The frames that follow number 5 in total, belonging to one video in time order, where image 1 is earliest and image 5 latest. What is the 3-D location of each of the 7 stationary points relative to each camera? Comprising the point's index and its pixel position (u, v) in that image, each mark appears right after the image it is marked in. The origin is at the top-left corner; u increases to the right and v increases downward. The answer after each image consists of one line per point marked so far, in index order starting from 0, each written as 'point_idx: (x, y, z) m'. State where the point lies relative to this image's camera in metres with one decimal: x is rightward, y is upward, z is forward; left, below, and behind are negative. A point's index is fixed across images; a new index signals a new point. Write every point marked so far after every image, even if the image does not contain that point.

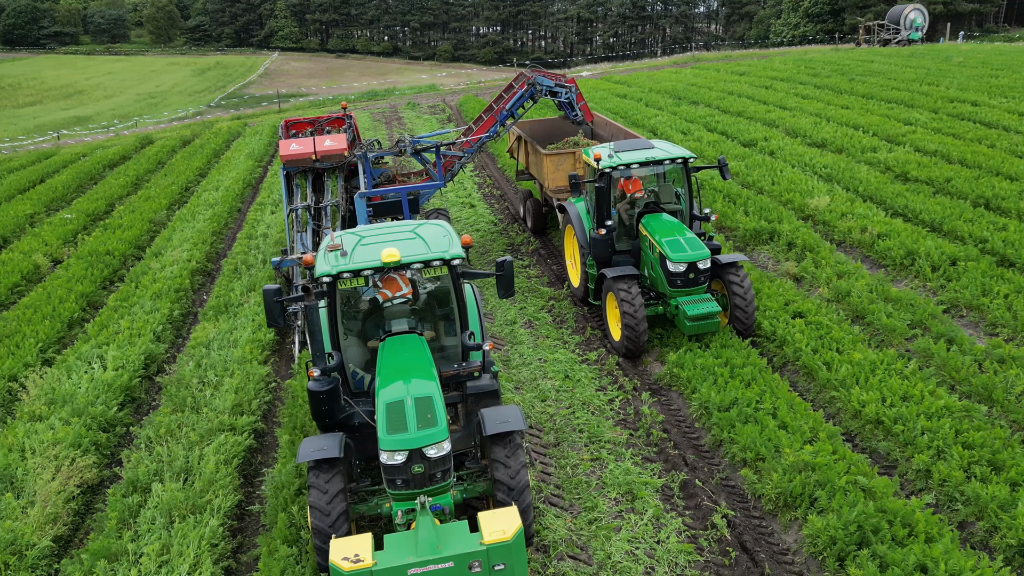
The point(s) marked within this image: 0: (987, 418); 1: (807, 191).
0: (+4.0, -1.1, +5.3) m
1: (+7.2, +2.3, +14.7) m
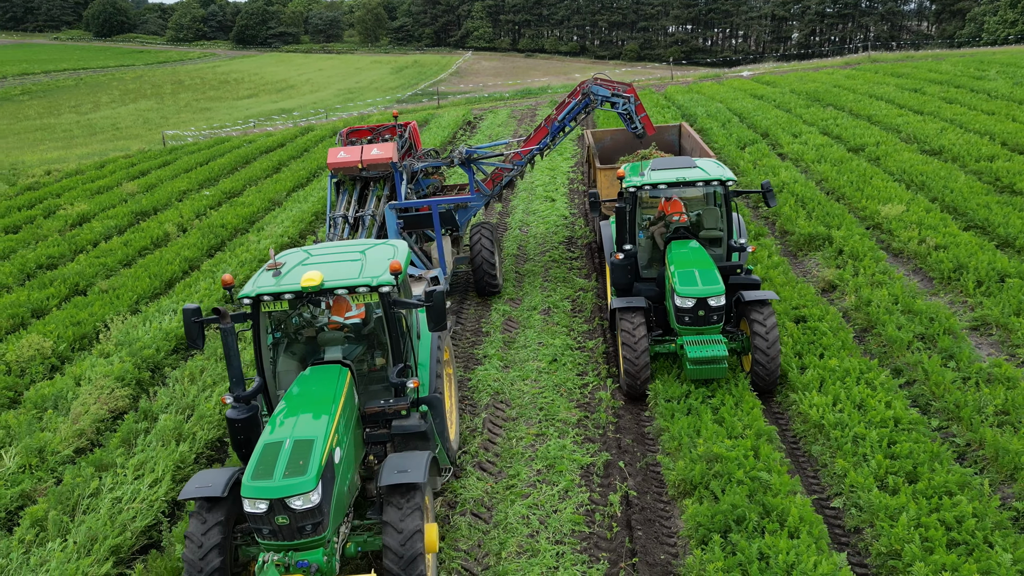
0: (+3.4, -1.2, +5.0) m
1: (+8.3, +2.0, +13.7) m
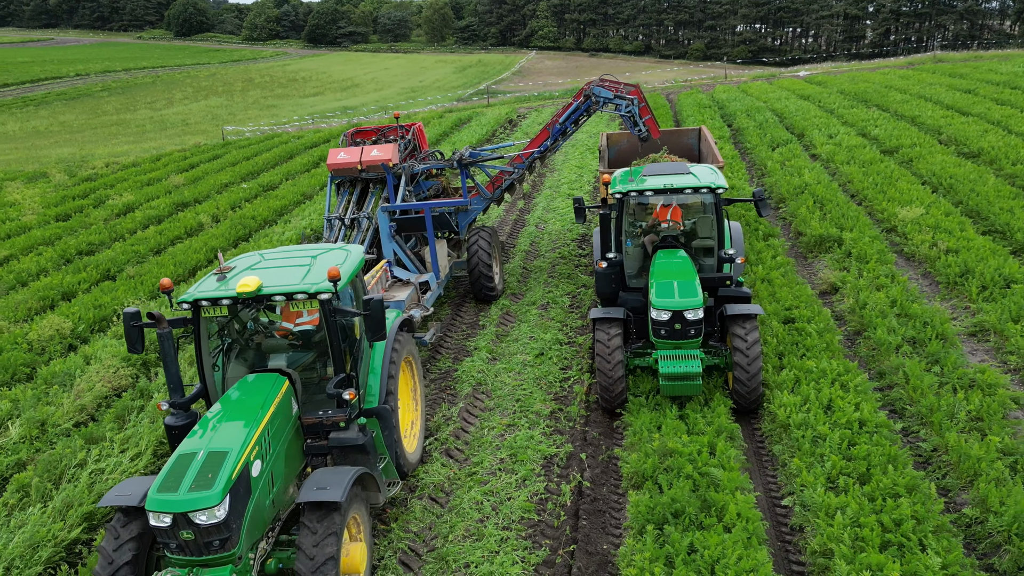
0: (+3.1, -1.2, +4.9) m
1: (+8.5, +1.9, +13.4) m
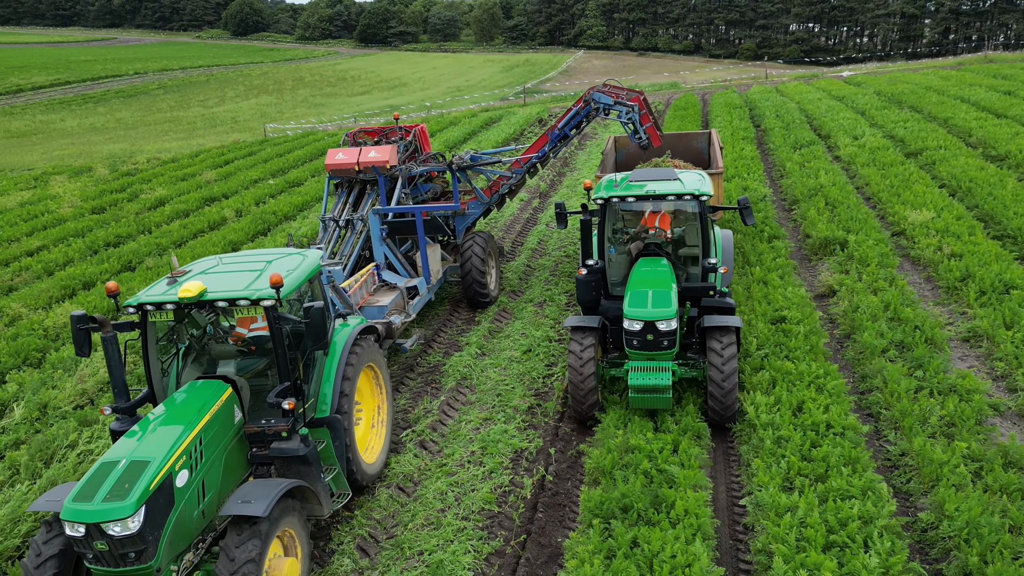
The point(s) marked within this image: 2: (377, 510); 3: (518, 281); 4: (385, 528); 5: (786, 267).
0: (+2.8, -1.2, +4.9) m
1: (+8.5, +1.8, +13.1) m
2: (-1.0, -1.7, +4.8) m
3: (0.0, +0.1, +11.3) m
4: (-0.9, -1.8, +4.6) m
5: (+4.4, +0.3, +10.0) m
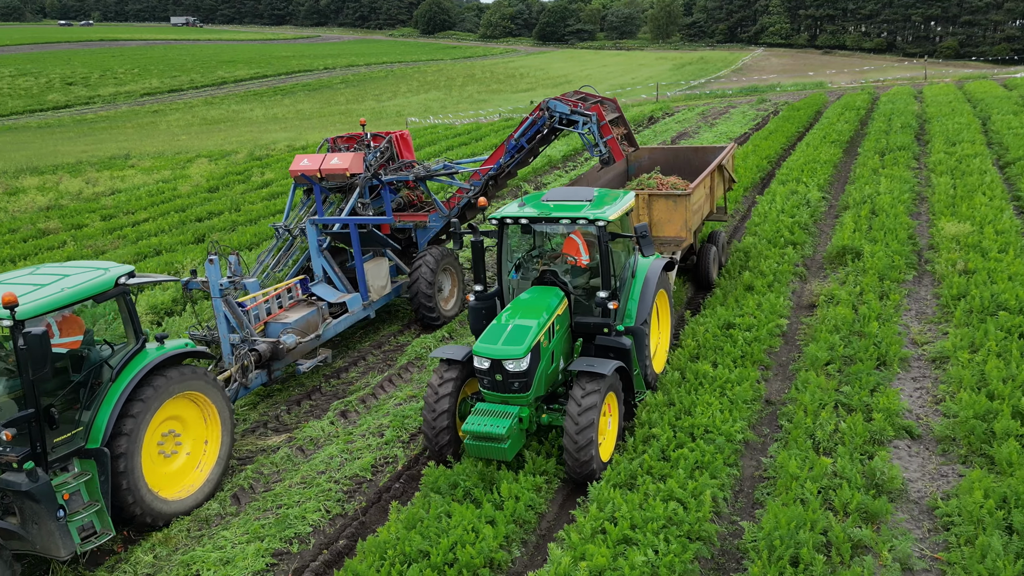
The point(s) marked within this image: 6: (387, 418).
0: (+1.8, -1.2, +4.8) m
1: (+8.8, +1.4, +12.1) m
2: (-2.0, -1.5, +5.2) m
3: (0.0, +0.3, +11.5) m
4: (-2.0, -1.6, +5.0) m
5: (+4.1, +0.2, +9.6) m
6: (-1.2, -1.3, +6.0) m
